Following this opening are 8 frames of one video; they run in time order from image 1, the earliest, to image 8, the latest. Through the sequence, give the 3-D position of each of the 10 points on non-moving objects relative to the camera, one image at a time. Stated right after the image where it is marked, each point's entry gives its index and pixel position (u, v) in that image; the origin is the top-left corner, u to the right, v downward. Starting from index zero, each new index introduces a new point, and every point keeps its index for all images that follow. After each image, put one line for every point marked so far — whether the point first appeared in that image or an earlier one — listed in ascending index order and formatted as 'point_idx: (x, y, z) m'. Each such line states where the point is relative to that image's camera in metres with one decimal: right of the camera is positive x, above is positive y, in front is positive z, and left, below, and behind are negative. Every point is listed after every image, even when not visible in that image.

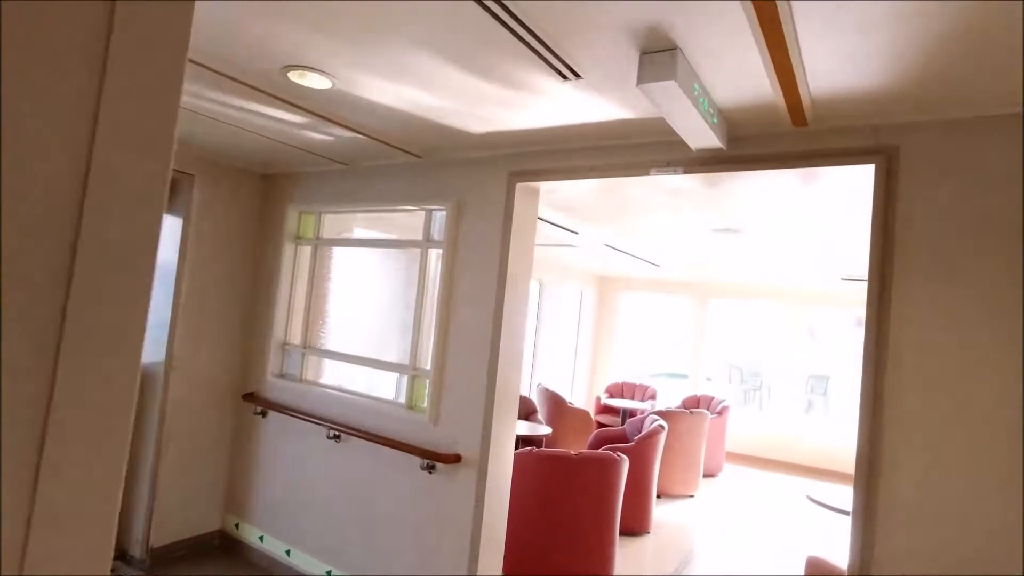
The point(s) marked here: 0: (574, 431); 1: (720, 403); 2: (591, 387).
0: (+0.6, -1.4, +5.7) m
1: (+2.2, -1.2, +6.0) m
2: (+1.1, -1.4, +7.8) m
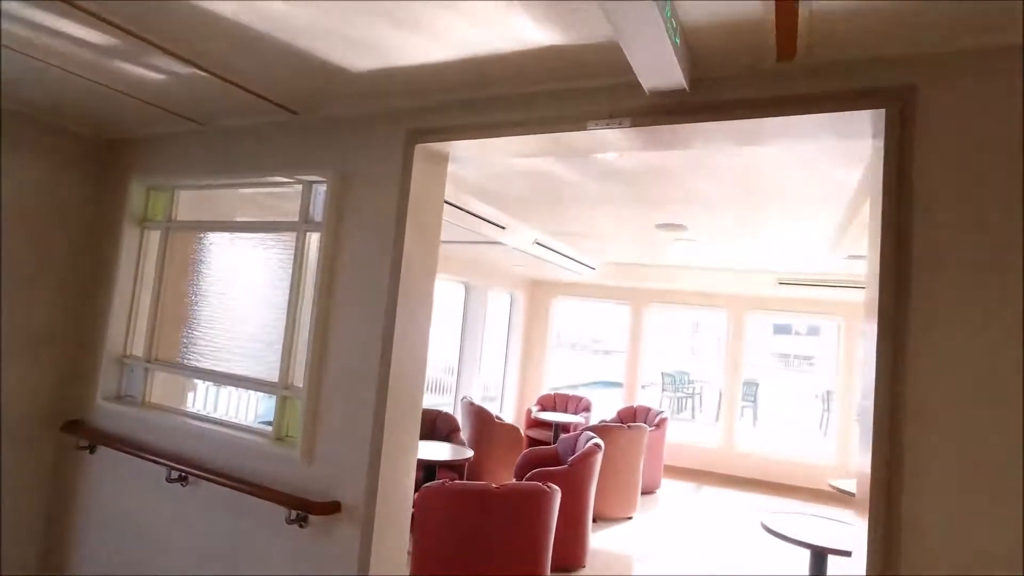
0: (-0.1, -1.5, +5.2) m
1: (+1.5, -1.3, +5.7) m
2: (+0.1, -1.5, +7.3) m
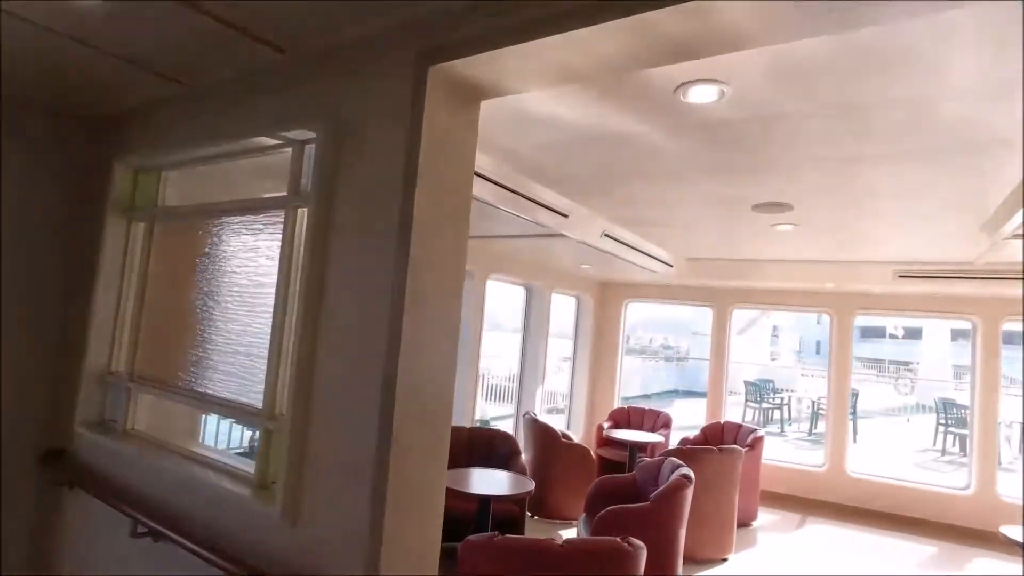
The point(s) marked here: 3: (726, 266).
0: (+0.5, -1.5, +4.6) m
1: (+2.0, -1.2, +4.9) m
2: (+0.9, -1.5, +6.7) m
3: (+2.0, +0.2, +5.4) m
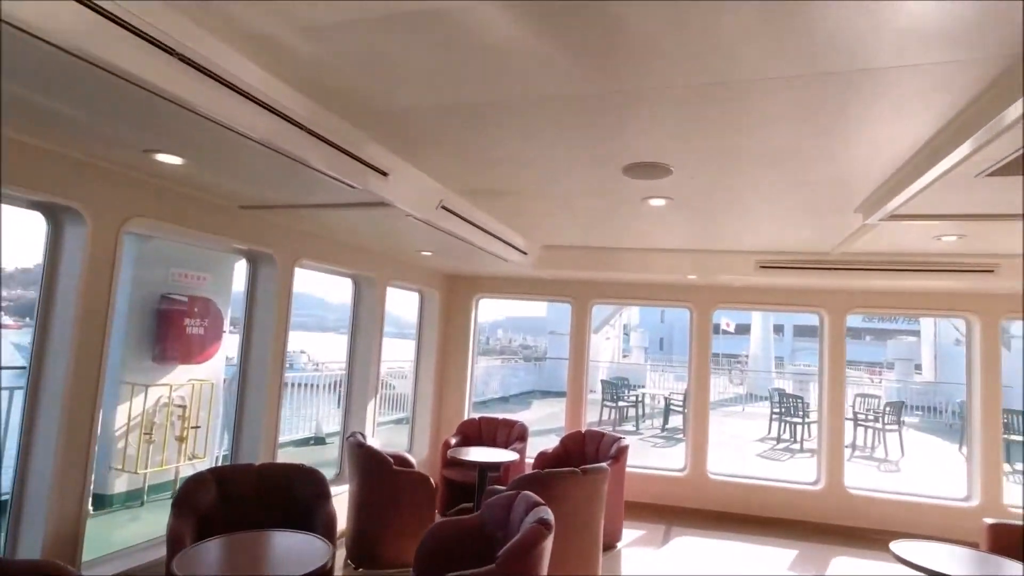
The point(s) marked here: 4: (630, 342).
0: (-0.7, -1.4, +3.7) m
1: (+0.8, -1.2, +4.3) m
2: (-0.8, -1.4, +5.8) m
3: (+0.6, +0.3, +4.9) m
4: (+1.2, -0.6, +5.7) m
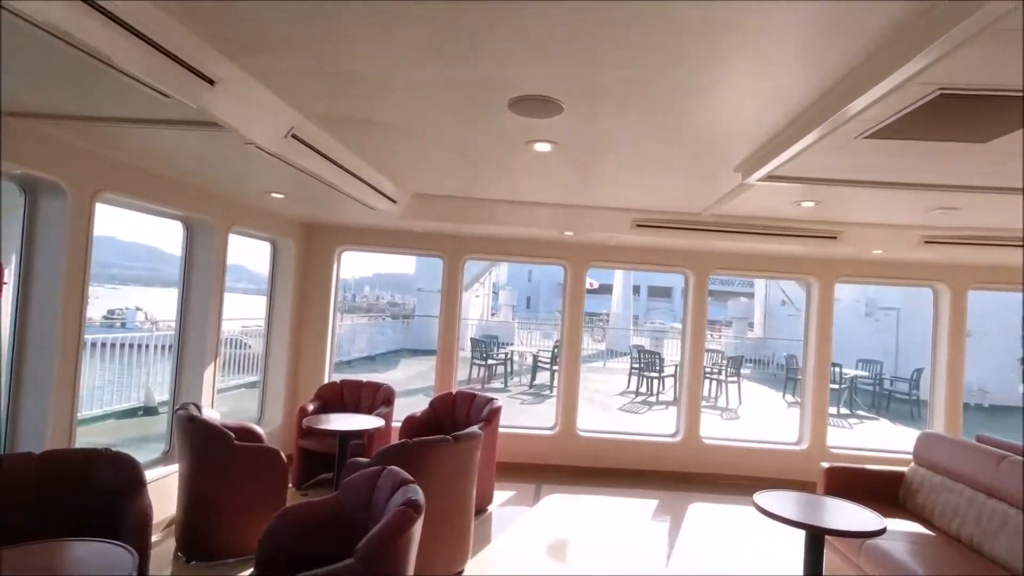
0: (-1.5, -1.1, +3.2) m
1: (-0.2, -0.8, +4.1) m
2: (-2.0, -1.0, +5.2) m
3: (-0.4, +0.6, +4.5) m
4: (-0.1, -0.2, +5.5) m
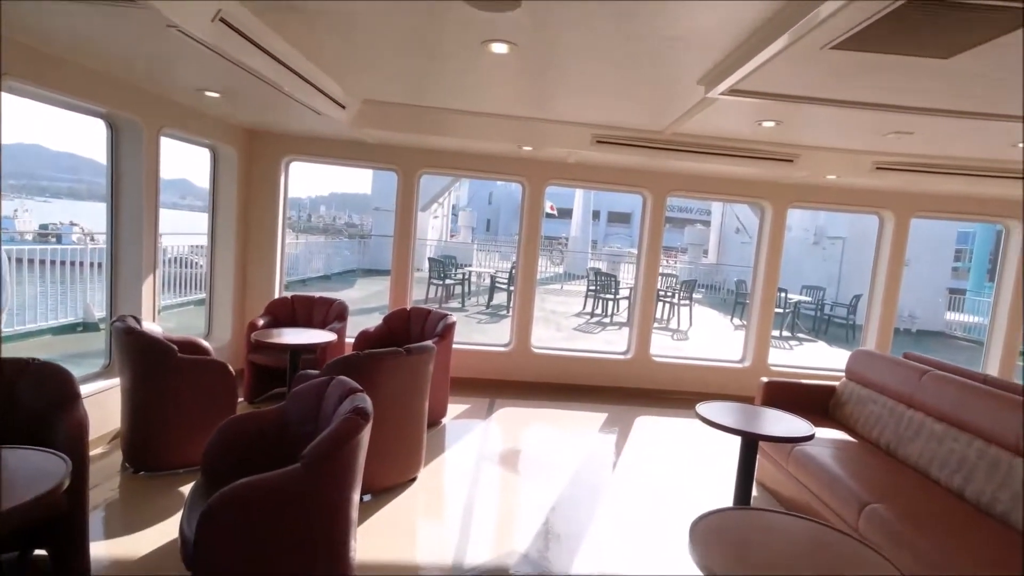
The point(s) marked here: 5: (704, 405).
0: (-1.7, -0.6, +3.1) m
1: (-0.5, -0.2, +4.1) m
2: (-2.4, -0.2, +5.1) m
3: (-0.7, +1.3, +4.3) m
4: (-0.5, +0.6, +5.4) m
5: (+1.2, -0.7, +3.5) m
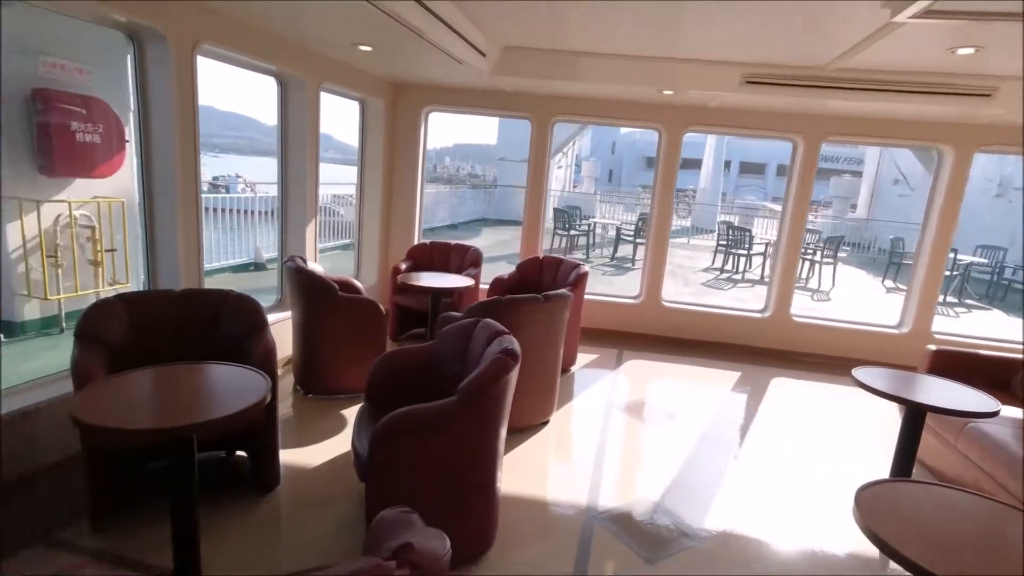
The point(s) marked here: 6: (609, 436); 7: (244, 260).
0: (-1.0, -0.3, +3.5) m
1: (+0.4, +0.1, +4.2) m
2: (-1.2, +0.3, +5.5) m
3: (+0.3, +1.7, +4.2) m
4: (+0.7, +1.1, +5.4) m
5: (+2.0, -0.5, +3.2) m
6: (+0.6, -0.9, +3.6) m
7: (-2.1, +0.2, +4.4) m
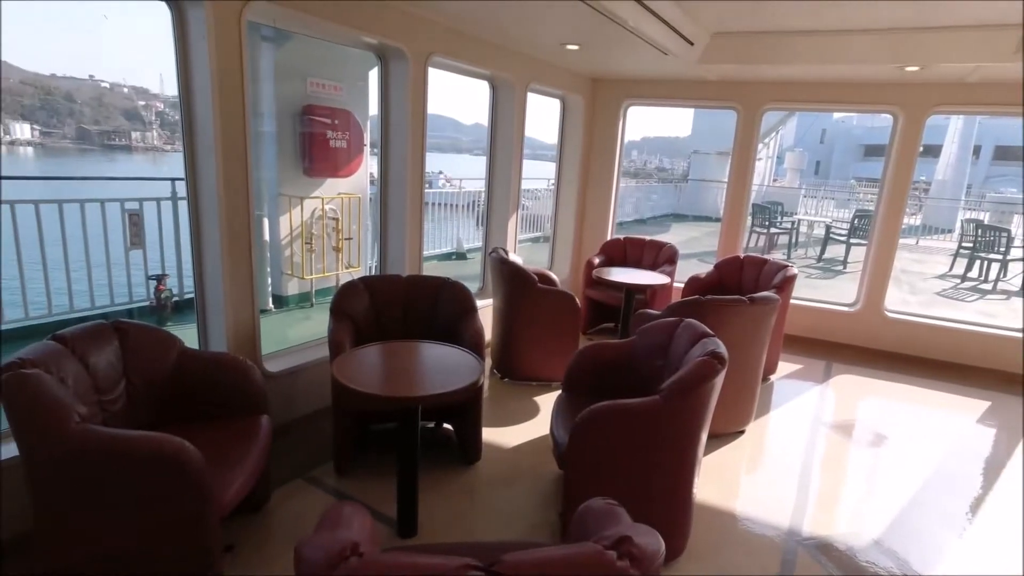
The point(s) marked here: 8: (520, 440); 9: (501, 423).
0: (+0.2, -0.2, +3.6) m
1: (+1.8, +0.1, +3.8) m
2: (+0.6, +0.4, +5.6) m
3: (+1.8, +1.7, +3.9) m
4: (+2.5, +1.1, +4.9) m
5: (+2.9, -0.6, +2.5) m
6: (+1.7, -1.0, +3.2) m
7: (-0.5, +0.3, +4.8) m
8: (0.0, -0.8, +3.1) m
9: (-0.1, -0.8, +3.3) m
